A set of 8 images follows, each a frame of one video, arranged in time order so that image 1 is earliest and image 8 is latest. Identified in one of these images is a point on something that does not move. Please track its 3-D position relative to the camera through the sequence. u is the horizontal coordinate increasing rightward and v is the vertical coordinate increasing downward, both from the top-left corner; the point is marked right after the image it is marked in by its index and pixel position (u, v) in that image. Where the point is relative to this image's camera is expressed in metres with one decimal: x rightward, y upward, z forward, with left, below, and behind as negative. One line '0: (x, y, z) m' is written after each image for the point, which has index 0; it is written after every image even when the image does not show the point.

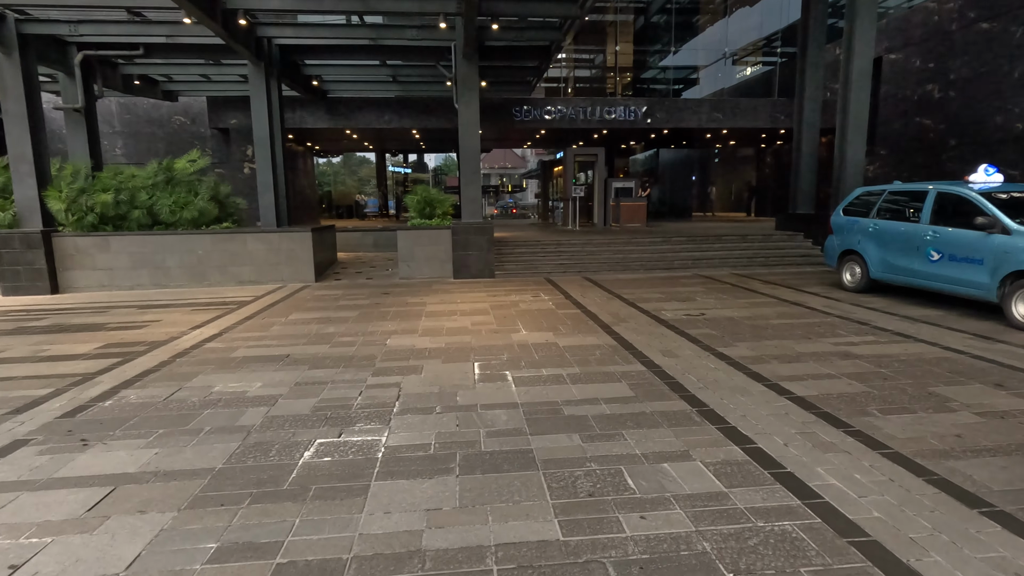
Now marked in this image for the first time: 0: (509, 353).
0: (0.0, -0.8, +6.2) m
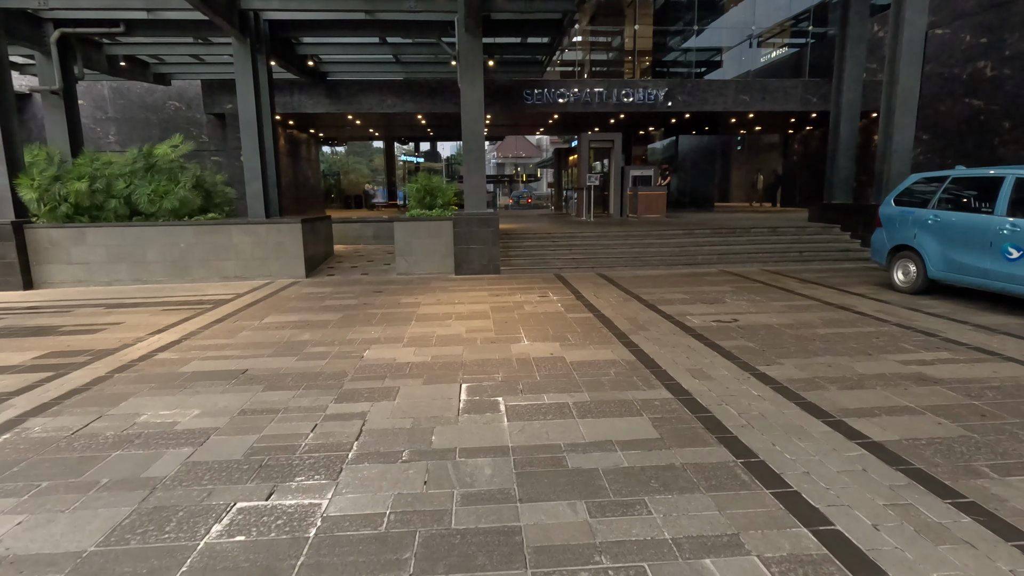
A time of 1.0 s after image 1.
0: (-0.1, -0.8, +5.2) m
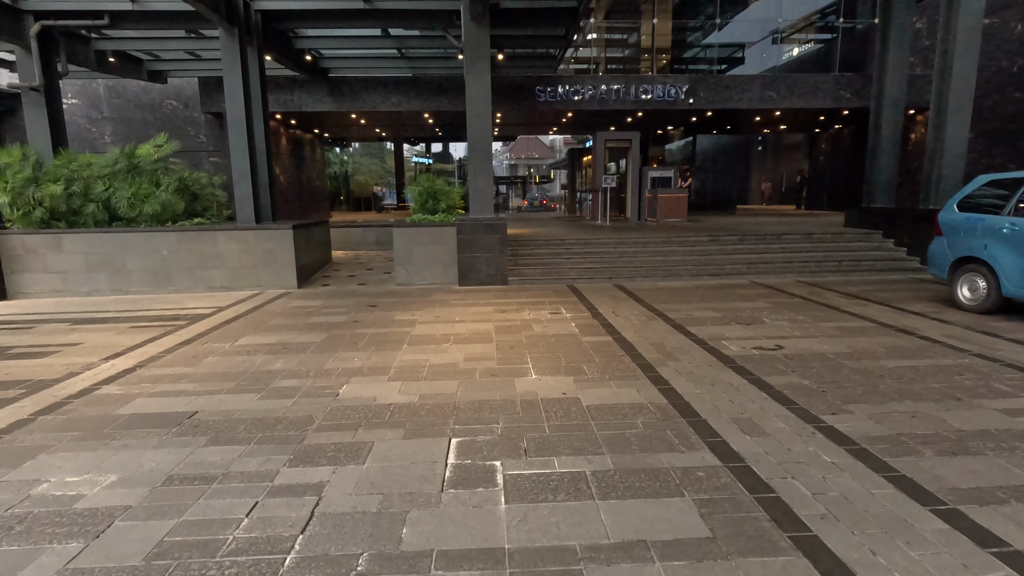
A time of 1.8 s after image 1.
0: (0.0, -1.0, +4.2) m
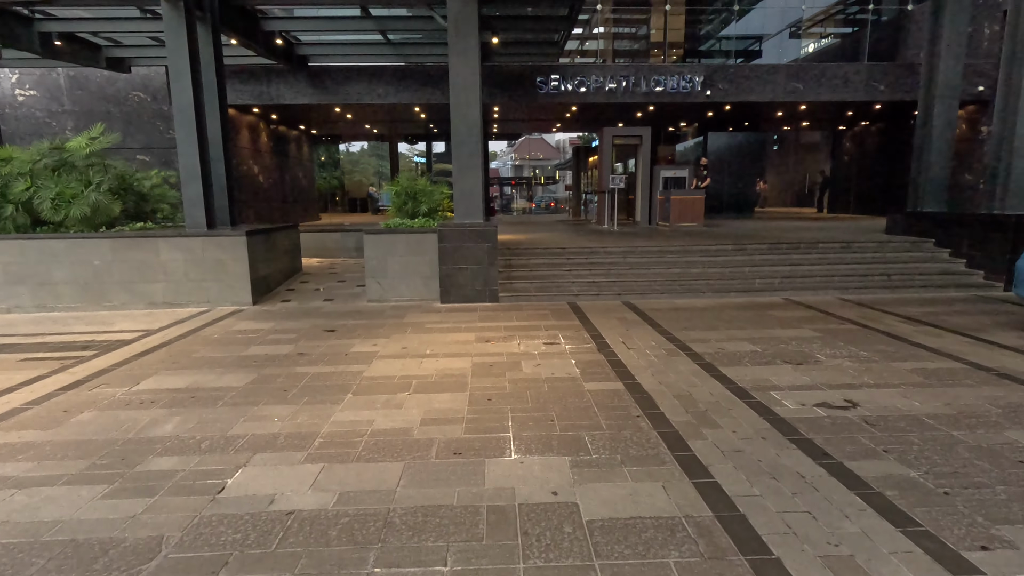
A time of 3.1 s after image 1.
0: (-0.3, -1.3, +2.7) m
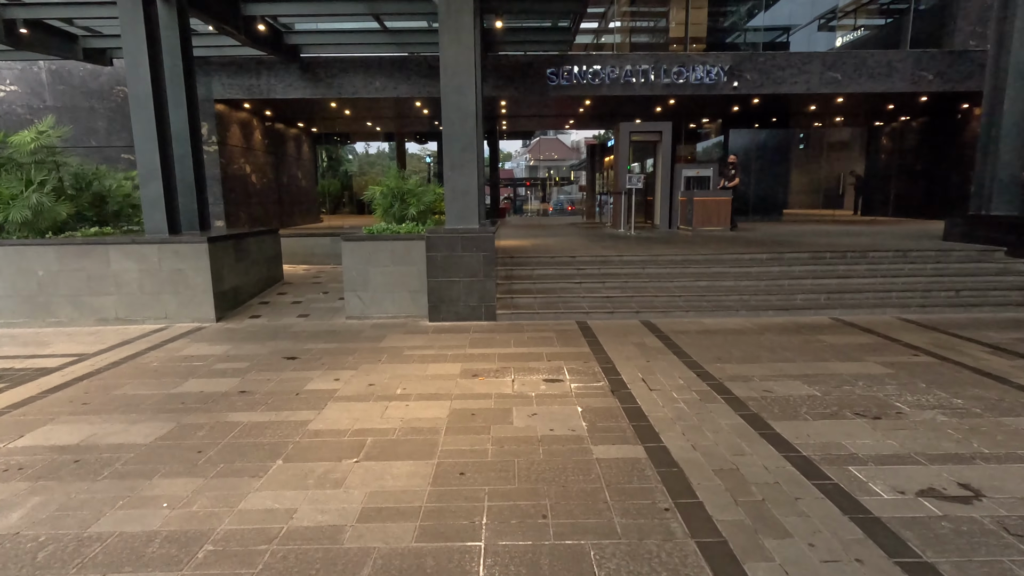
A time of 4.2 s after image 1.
0: (-0.4, -1.5, +1.5) m
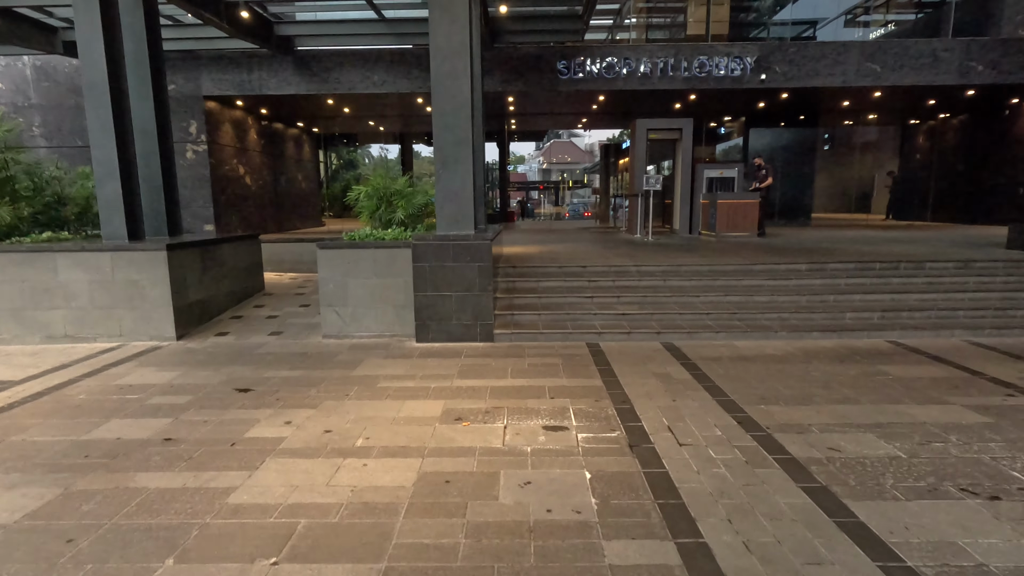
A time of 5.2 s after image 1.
0: (-0.6, -1.7, +0.5) m
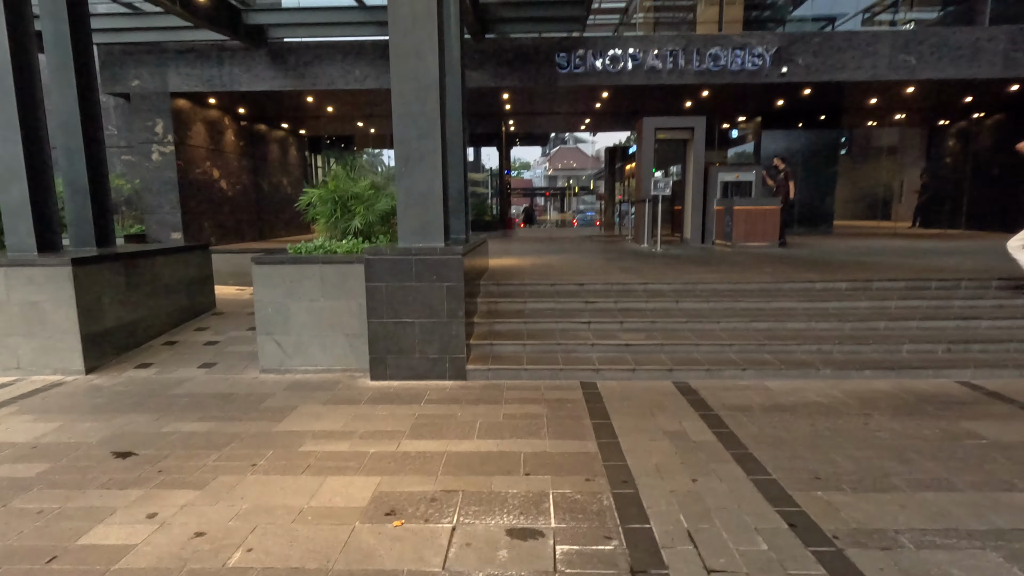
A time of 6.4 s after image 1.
0: (-0.9, -1.8, -0.8) m
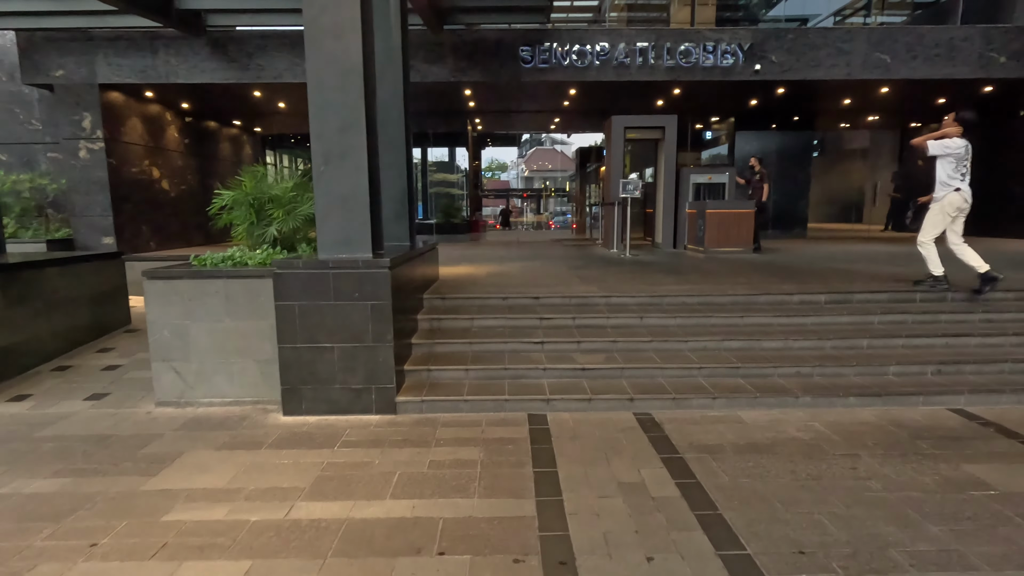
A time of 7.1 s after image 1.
0: (-1.2, -2.0, -1.5) m
